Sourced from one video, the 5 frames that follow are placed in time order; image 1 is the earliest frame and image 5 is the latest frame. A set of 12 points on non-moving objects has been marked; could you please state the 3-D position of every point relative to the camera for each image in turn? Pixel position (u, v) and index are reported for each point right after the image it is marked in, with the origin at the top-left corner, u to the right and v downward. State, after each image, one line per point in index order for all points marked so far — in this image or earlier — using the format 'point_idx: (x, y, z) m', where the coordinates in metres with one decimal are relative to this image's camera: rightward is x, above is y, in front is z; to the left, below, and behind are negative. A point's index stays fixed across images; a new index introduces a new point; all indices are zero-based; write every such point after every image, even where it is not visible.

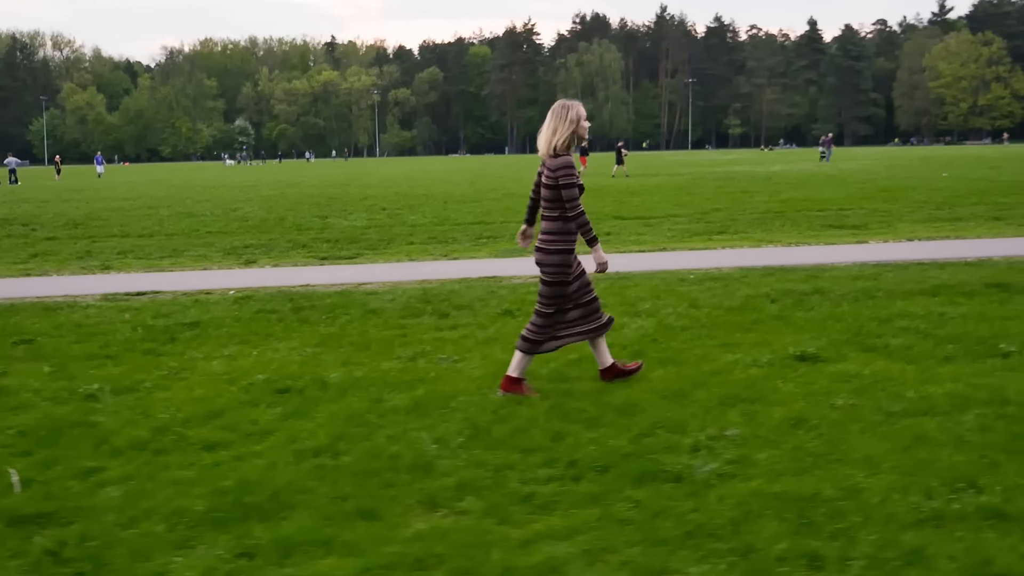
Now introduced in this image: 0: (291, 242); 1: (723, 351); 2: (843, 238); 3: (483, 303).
0: (-3.7, +0.8, +17.1) m
1: (+1.4, -0.4, +6.9) m
2: (+5.1, +0.8, +16.3) m
3: (-0.3, -0.1, +9.2) m
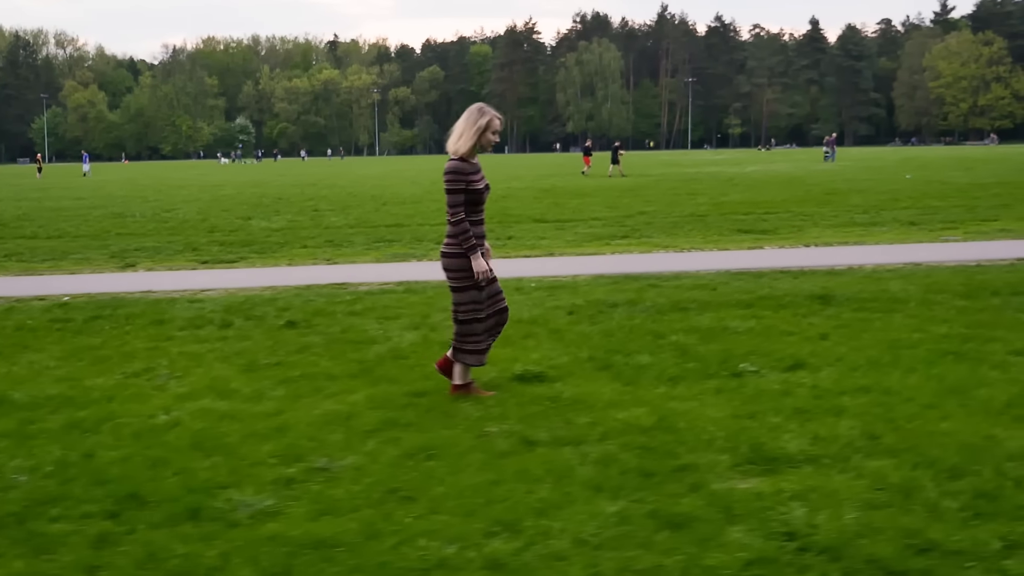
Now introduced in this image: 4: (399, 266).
0: (-5.3, +0.7, +16.9) m
1: (-0.4, -0.5, +6.6) m
2: (+3.5, +0.7, +15.9) m
3: (-2.0, -0.2, +8.9) m
4: (-1.5, +0.3, +13.3) m
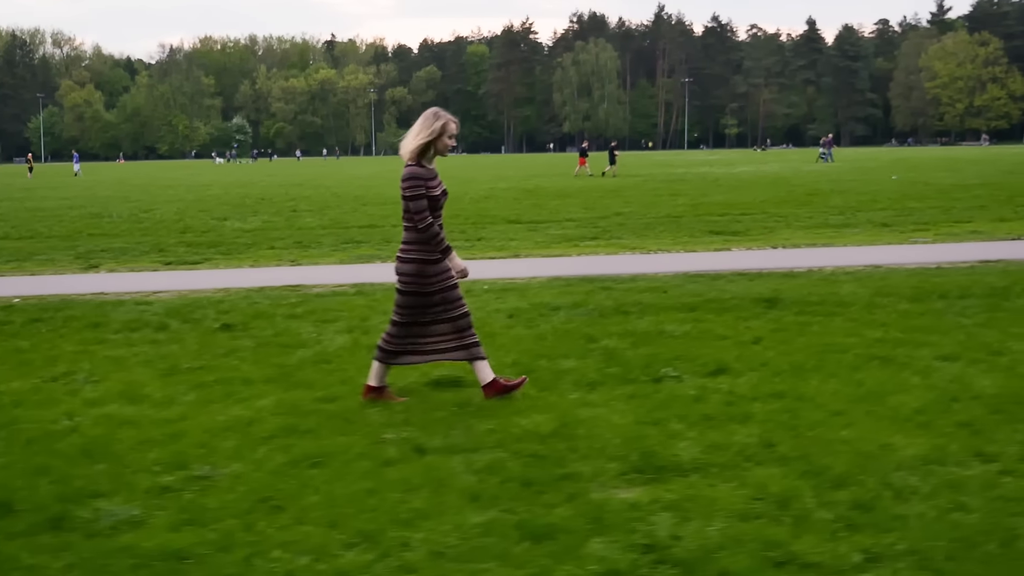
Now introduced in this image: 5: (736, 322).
0: (-5.8, +0.7, +16.8) m
1: (-0.8, -0.5, +6.5) m
2: (+3.0, +0.7, +15.9) m
3: (-2.5, -0.2, +8.9) m
4: (-2.0, +0.3, +13.3) m
5: (+1.8, -0.3, +8.2) m
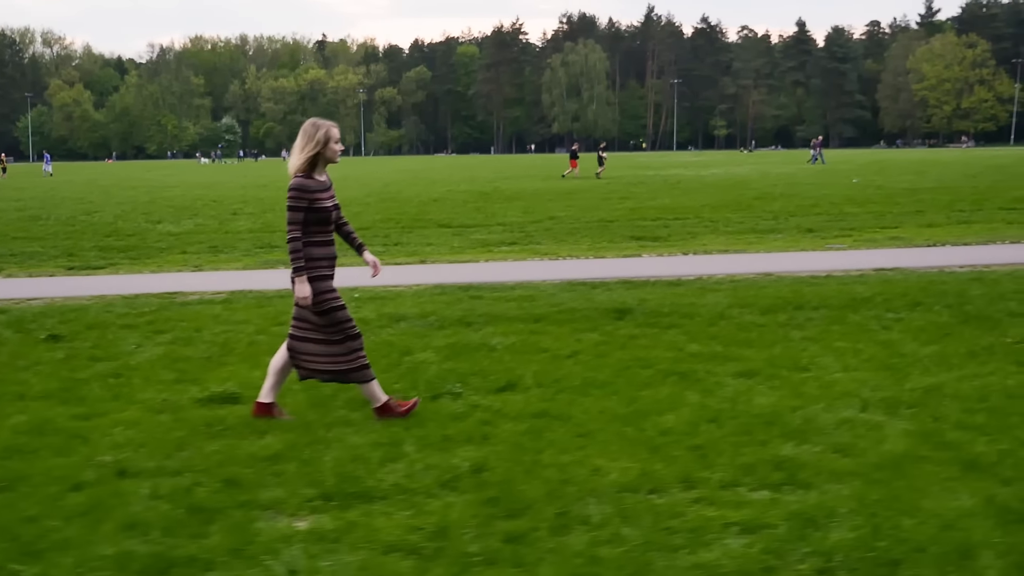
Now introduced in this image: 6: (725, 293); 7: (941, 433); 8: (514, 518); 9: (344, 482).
0: (-7.1, +0.6, +16.7) m
1: (-2.2, -0.6, +6.4) m
2: (+1.7, +0.6, +15.7) m
3: (-3.8, -0.3, +8.7) m
4: (-3.3, +0.2, +13.1) m
5: (+0.5, -0.4, +8.1) m
6: (+2.1, -0.1, +10.2) m
7: (+2.1, -0.7, +5.1) m
8: (0.0, -0.9, +4.0) m
9: (-0.7, -0.8, +4.5) m
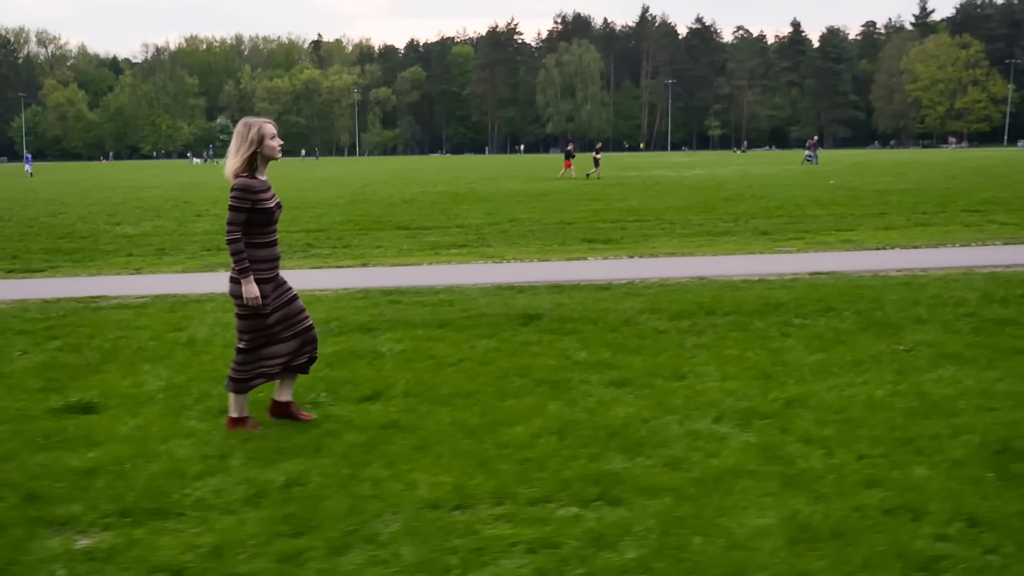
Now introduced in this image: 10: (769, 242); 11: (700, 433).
0: (-7.9, +0.6, +16.6) m
1: (-3.0, -0.7, +6.3) m
2: (+0.9, +0.5, +15.6) m
3: (-4.6, -0.4, +8.6) m
4: (-4.1, +0.1, +13.0) m
5: (-0.3, -0.4, +8.0) m
6: (+1.3, -0.1, +10.1) m
7: (+1.3, -0.8, +4.9) m
8: (-0.8, -0.9, +3.9) m
9: (-1.5, -0.9, +4.4) m
10: (+4.1, +0.7, +16.6) m
11: (+0.9, -0.7, +5.2) m
